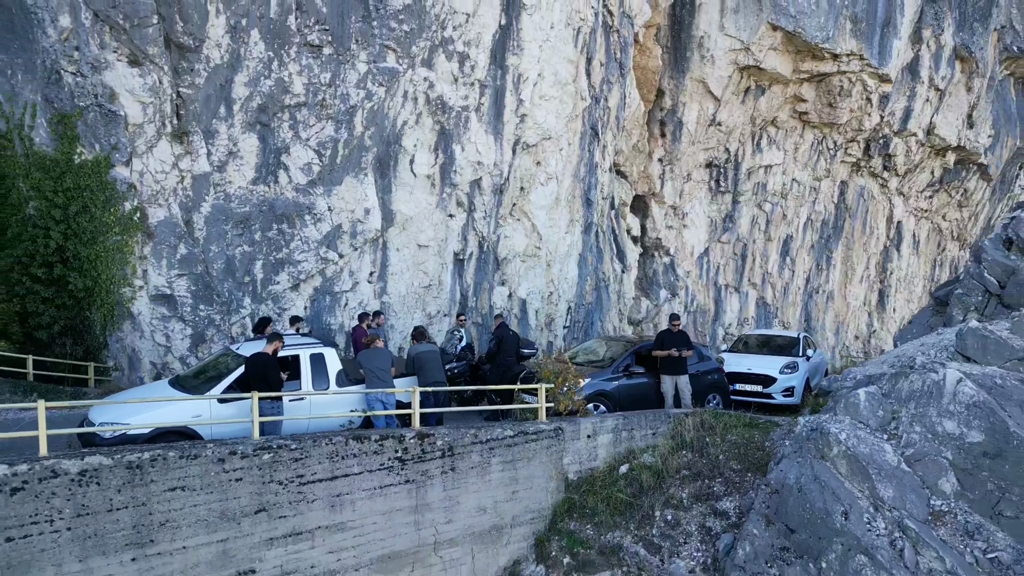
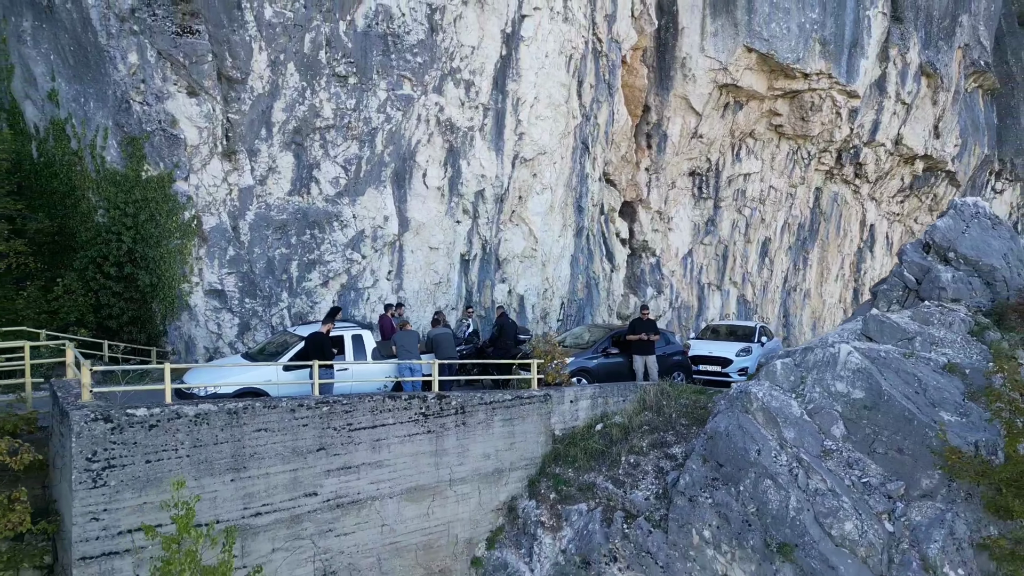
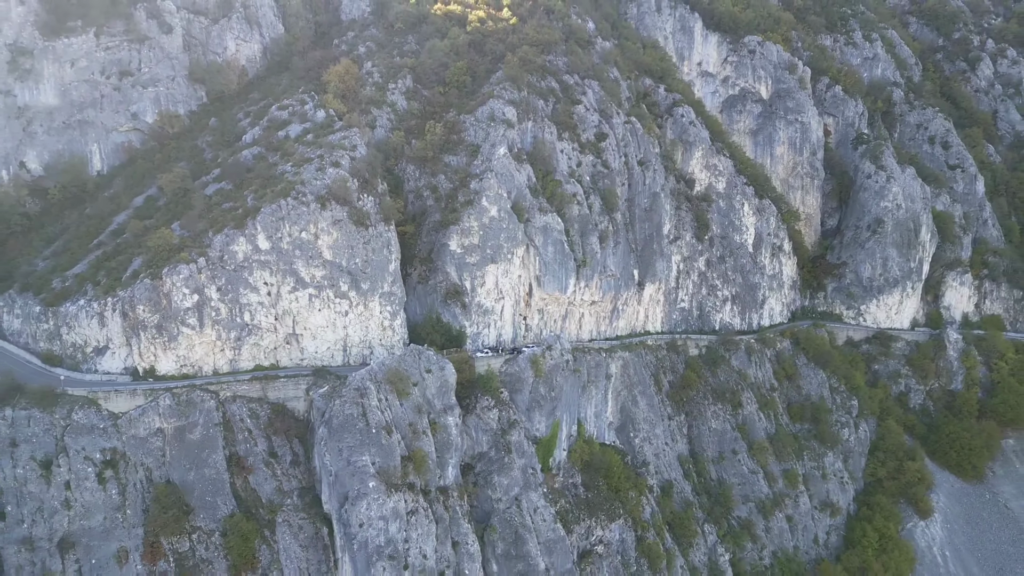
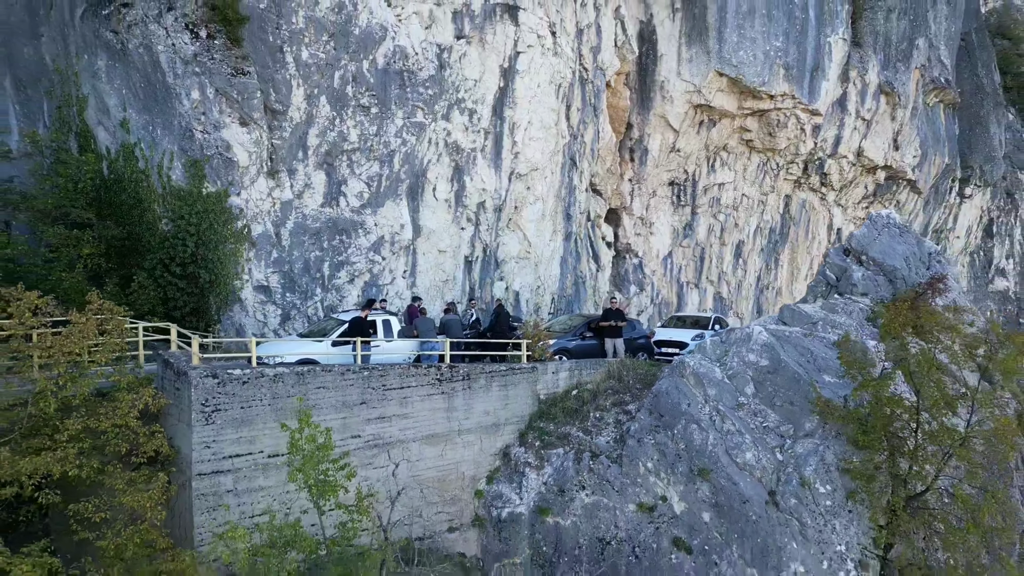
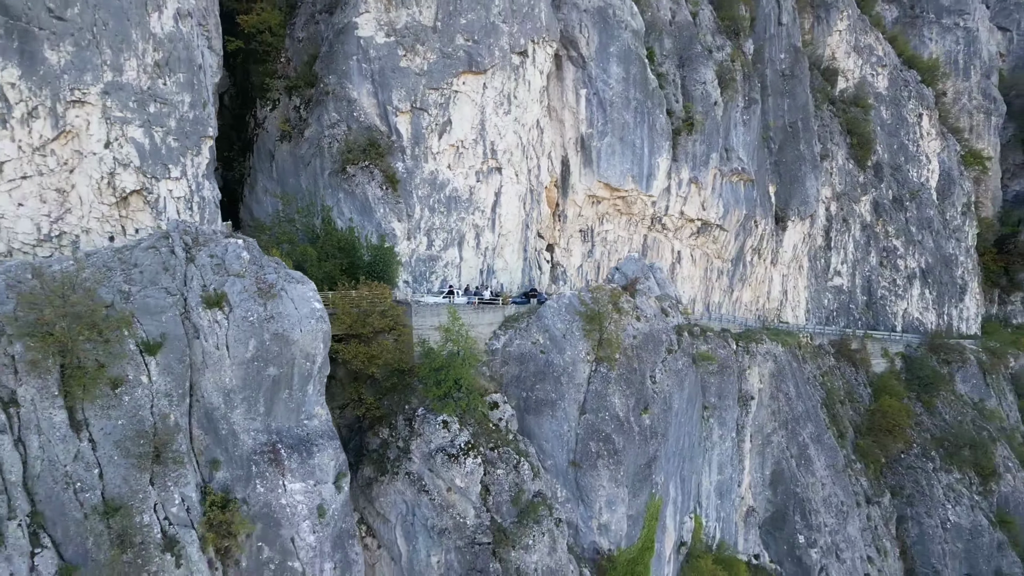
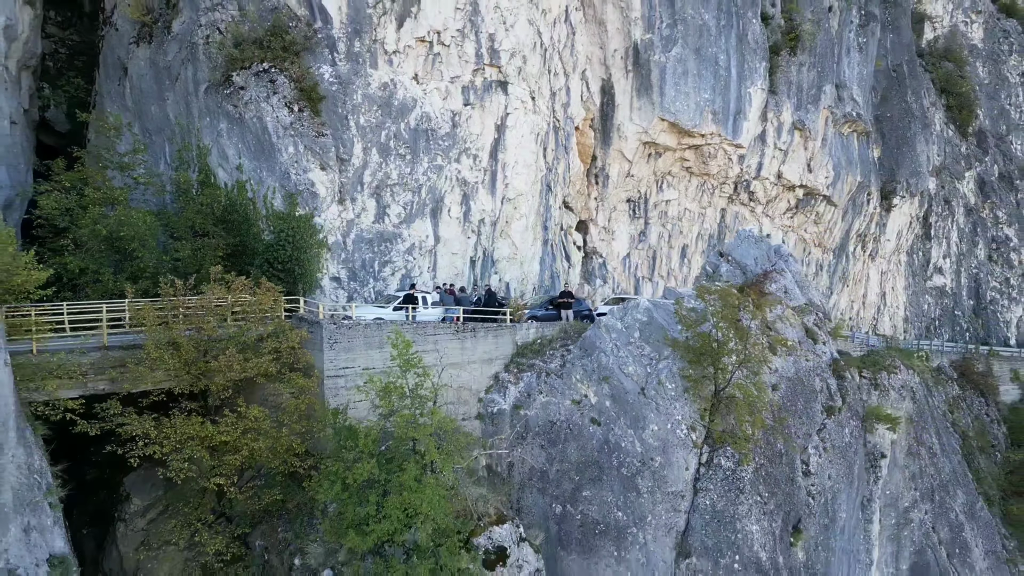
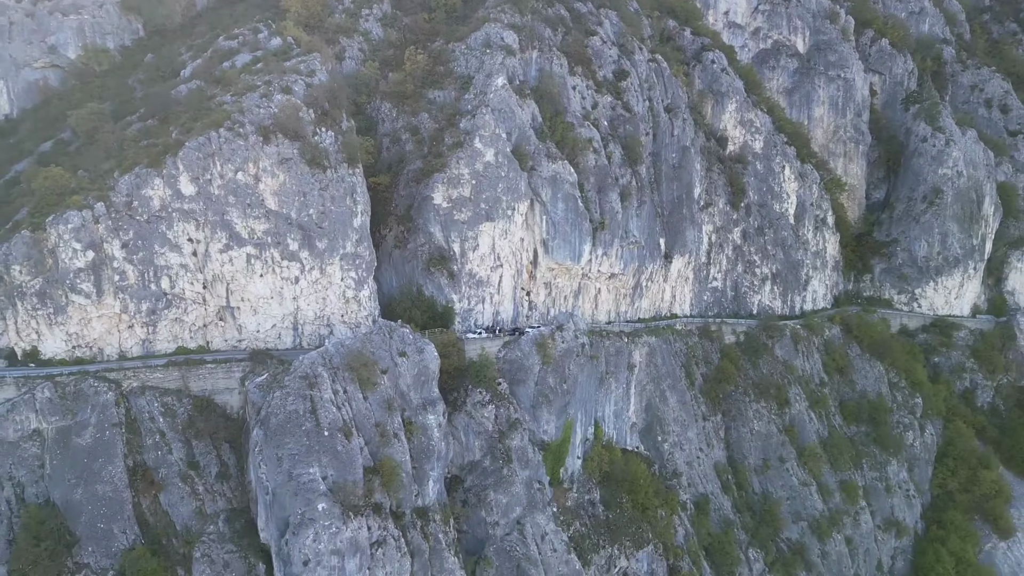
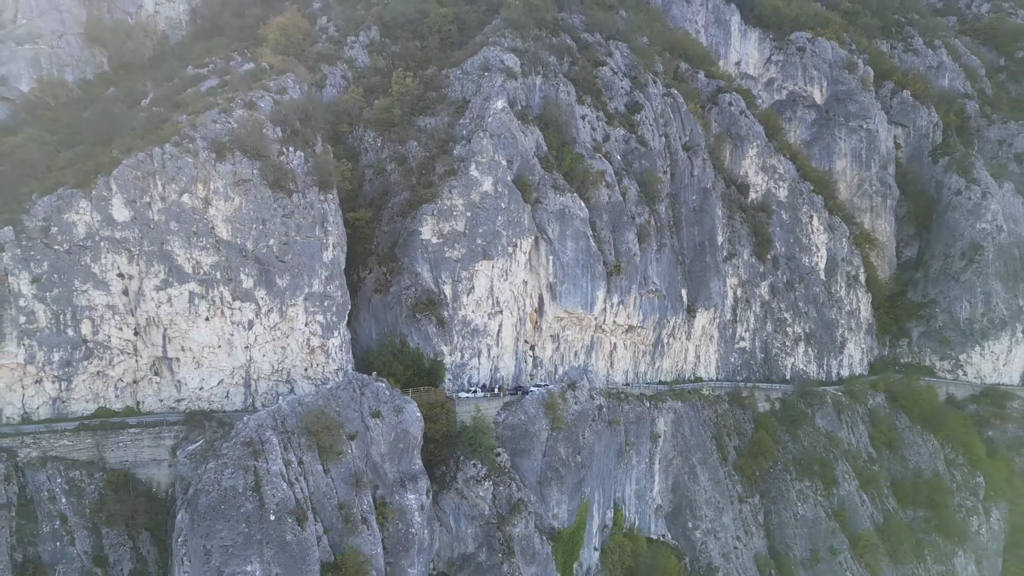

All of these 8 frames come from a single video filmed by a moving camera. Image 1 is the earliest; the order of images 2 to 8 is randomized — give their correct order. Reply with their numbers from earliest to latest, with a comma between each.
2, 4, 6, 5, 8, 7, 3
